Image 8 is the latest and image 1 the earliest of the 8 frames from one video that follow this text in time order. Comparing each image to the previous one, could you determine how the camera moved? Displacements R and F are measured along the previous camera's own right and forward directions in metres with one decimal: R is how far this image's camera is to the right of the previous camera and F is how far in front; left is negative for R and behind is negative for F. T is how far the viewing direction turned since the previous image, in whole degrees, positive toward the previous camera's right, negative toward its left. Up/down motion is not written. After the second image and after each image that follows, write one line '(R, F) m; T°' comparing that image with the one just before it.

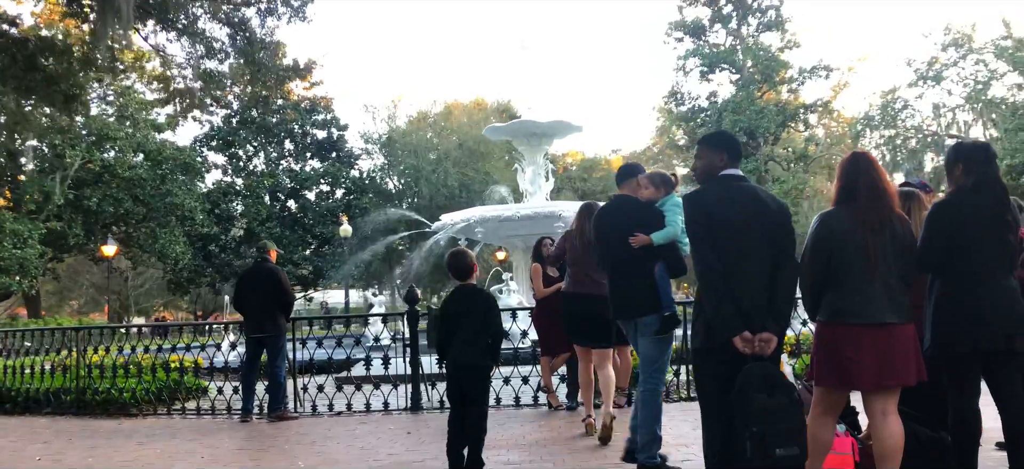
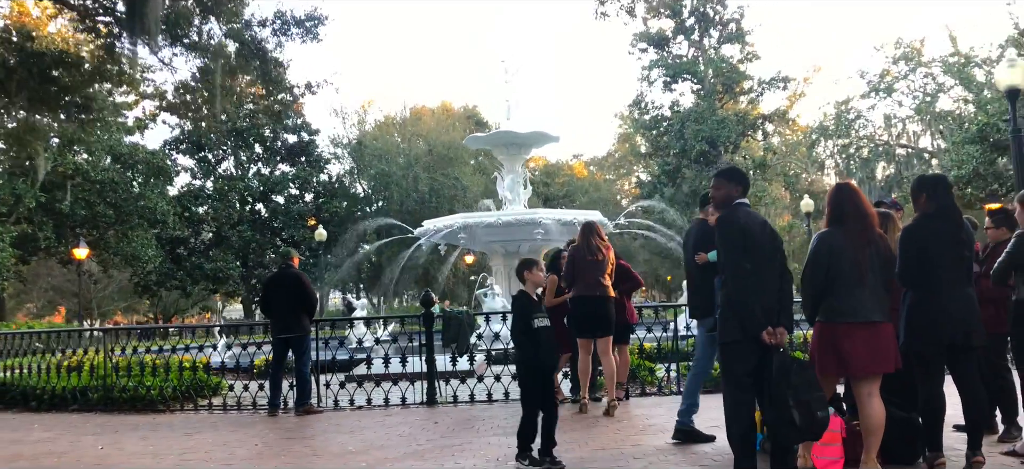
(-0.5, -0.7) m; +3°
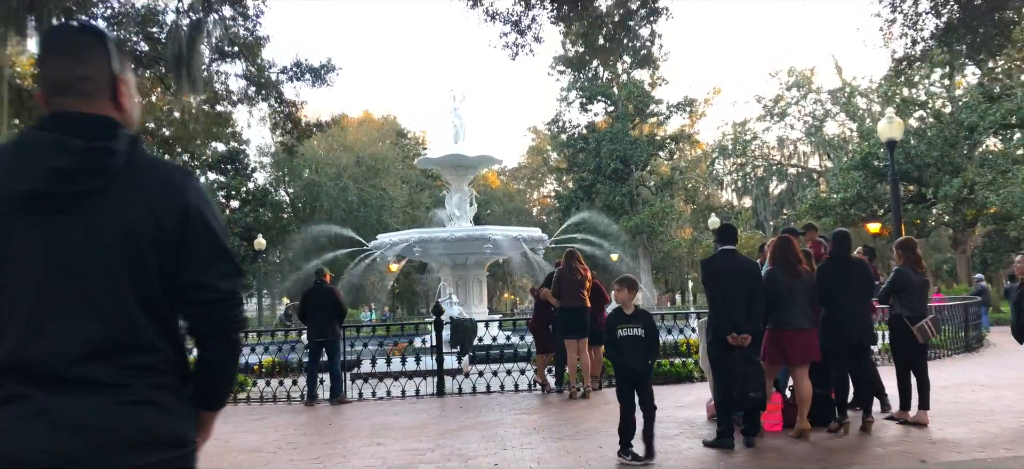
(-1.1, -1.7) m; +7°
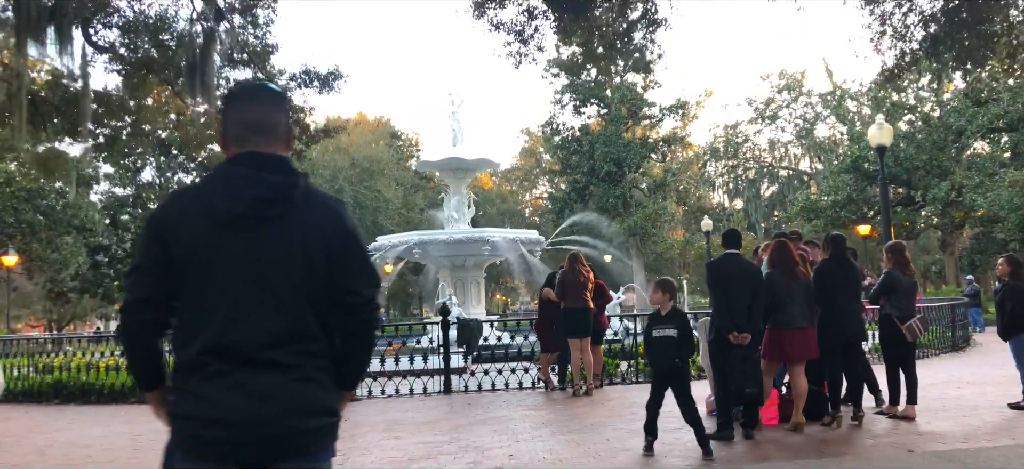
(-0.2, -0.3) m; +1°
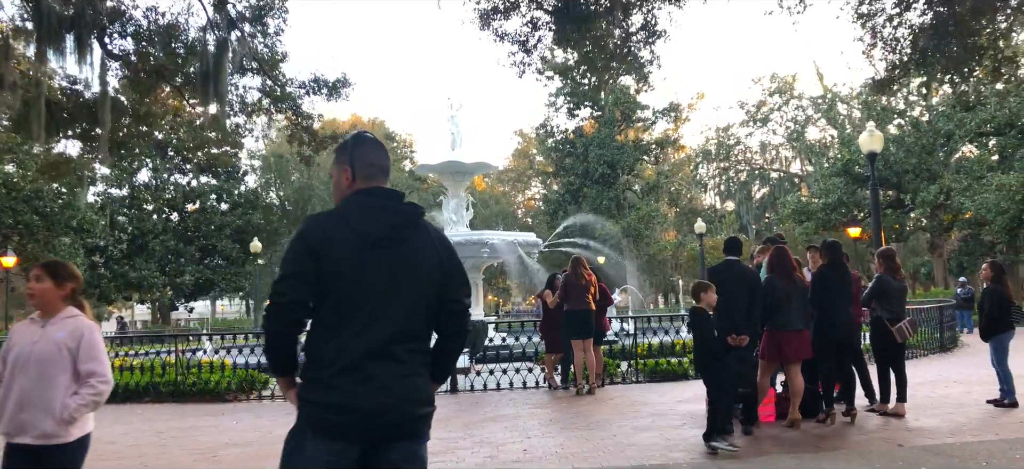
(-0.2, -0.3) m; +1°
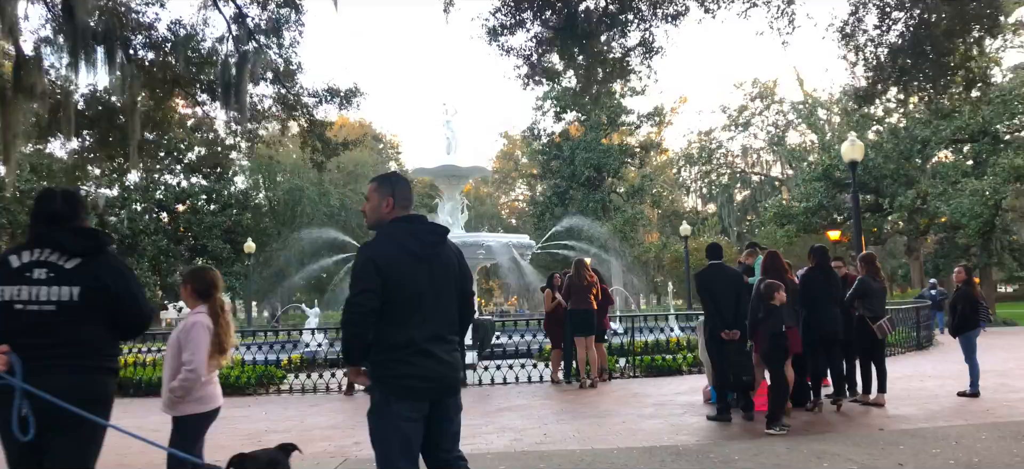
(-0.3, -0.6) m; +1°
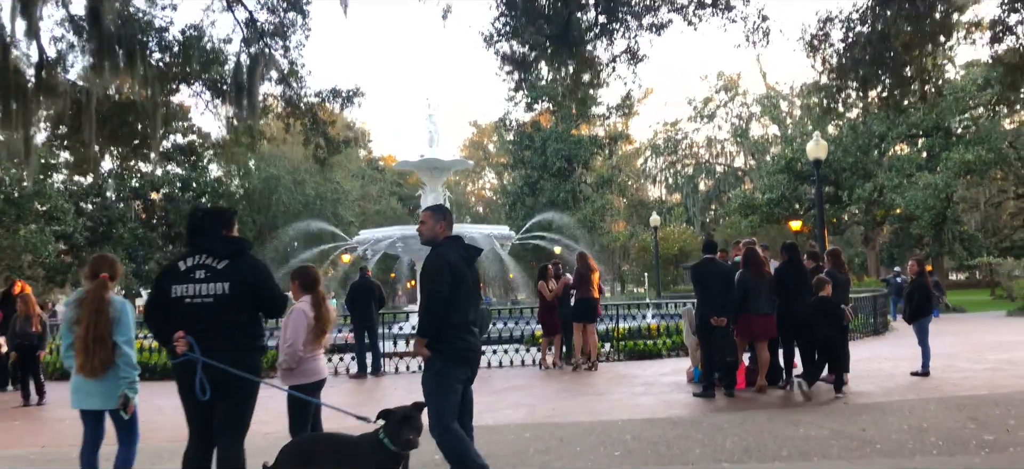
(-0.5, -0.8) m; +3°
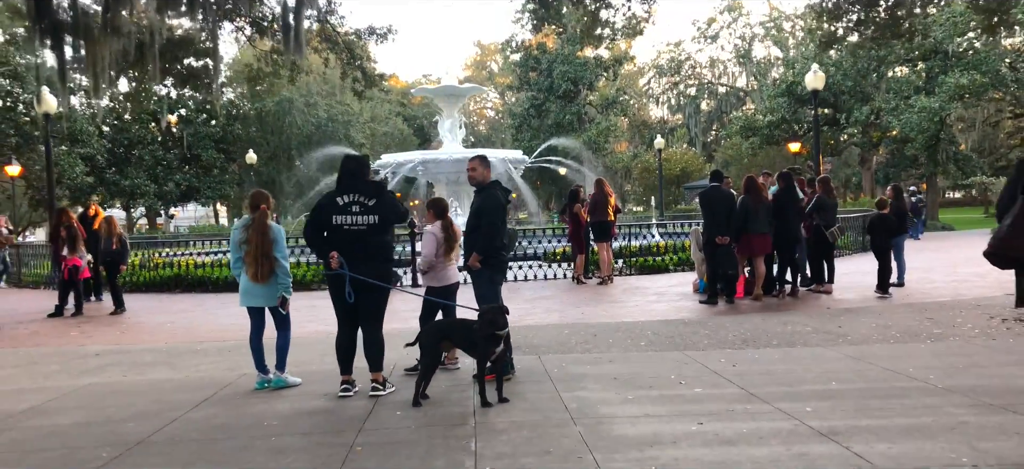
(-0.4, -1.3) m; 0°
